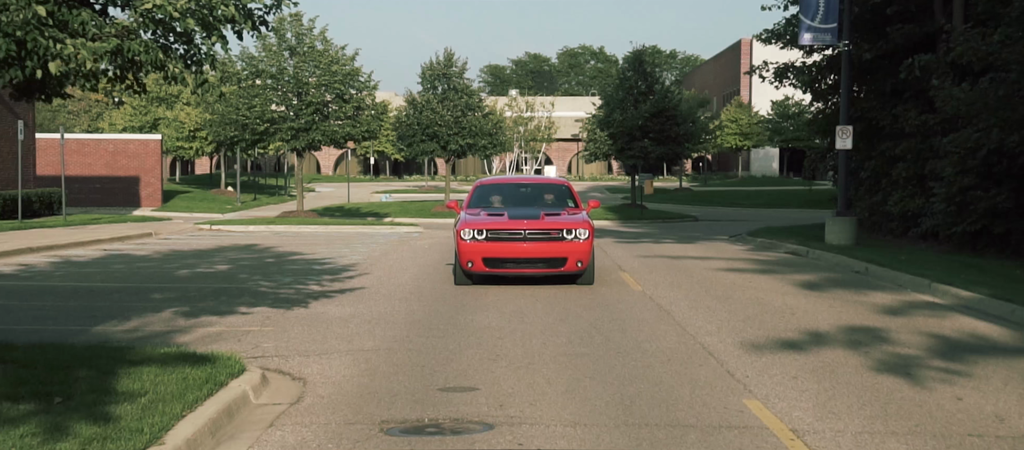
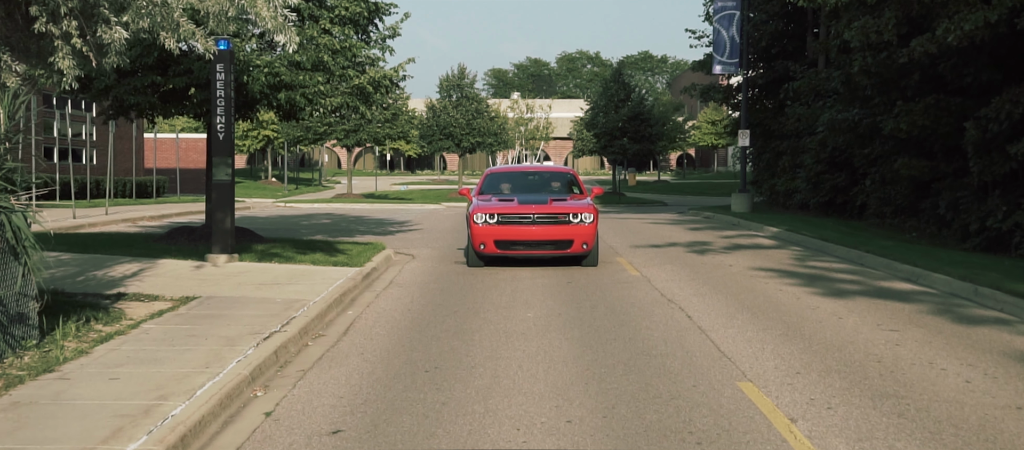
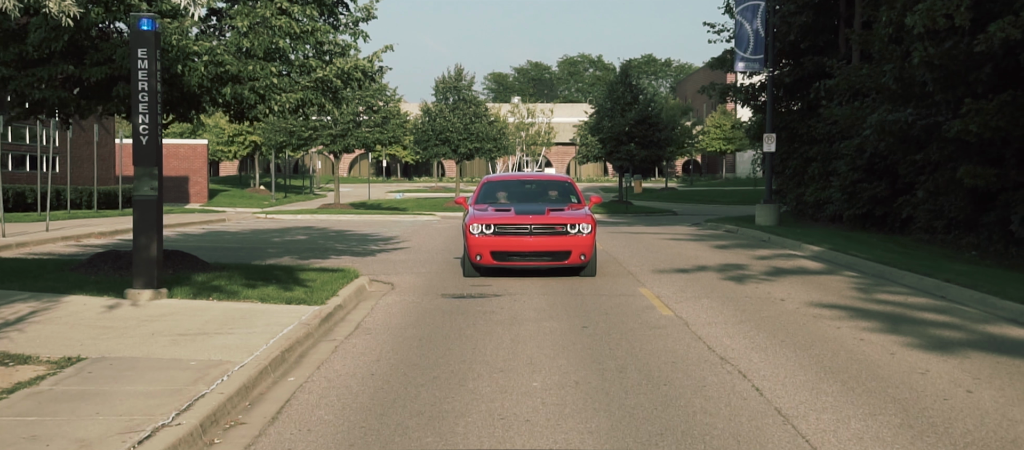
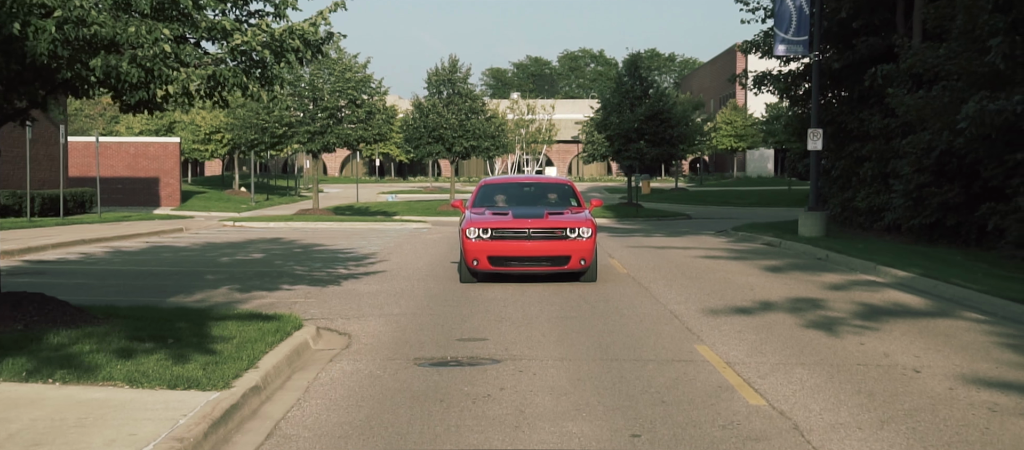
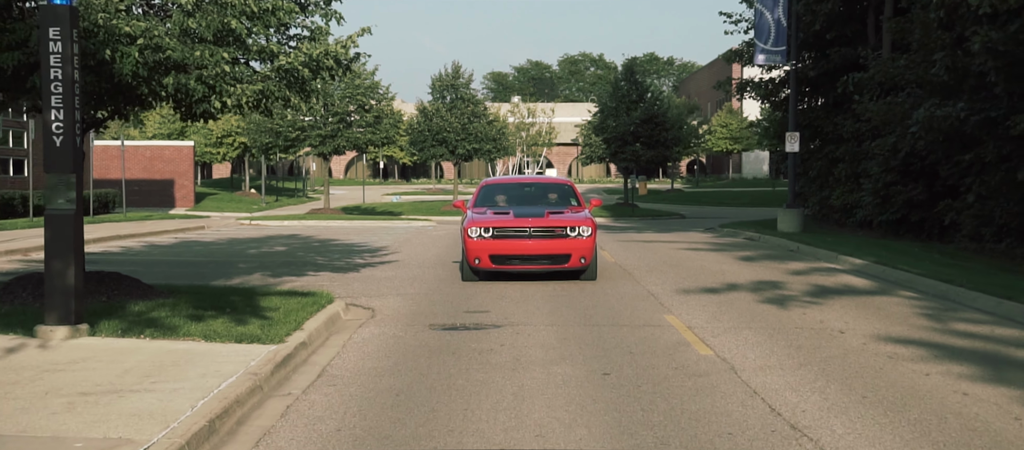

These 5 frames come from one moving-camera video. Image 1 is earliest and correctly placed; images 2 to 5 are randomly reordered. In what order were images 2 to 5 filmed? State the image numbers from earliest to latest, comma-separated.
4, 5, 3, 2
